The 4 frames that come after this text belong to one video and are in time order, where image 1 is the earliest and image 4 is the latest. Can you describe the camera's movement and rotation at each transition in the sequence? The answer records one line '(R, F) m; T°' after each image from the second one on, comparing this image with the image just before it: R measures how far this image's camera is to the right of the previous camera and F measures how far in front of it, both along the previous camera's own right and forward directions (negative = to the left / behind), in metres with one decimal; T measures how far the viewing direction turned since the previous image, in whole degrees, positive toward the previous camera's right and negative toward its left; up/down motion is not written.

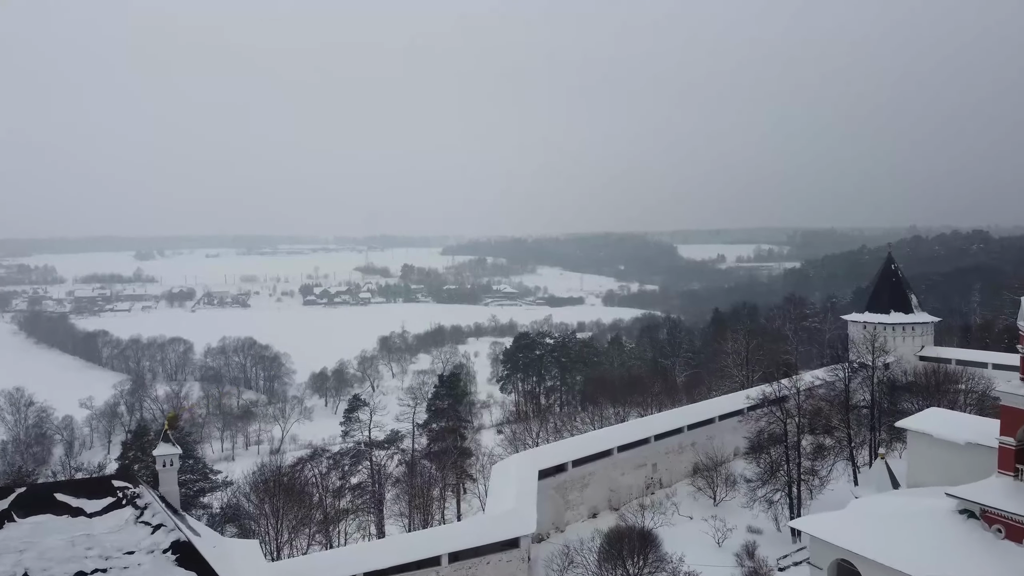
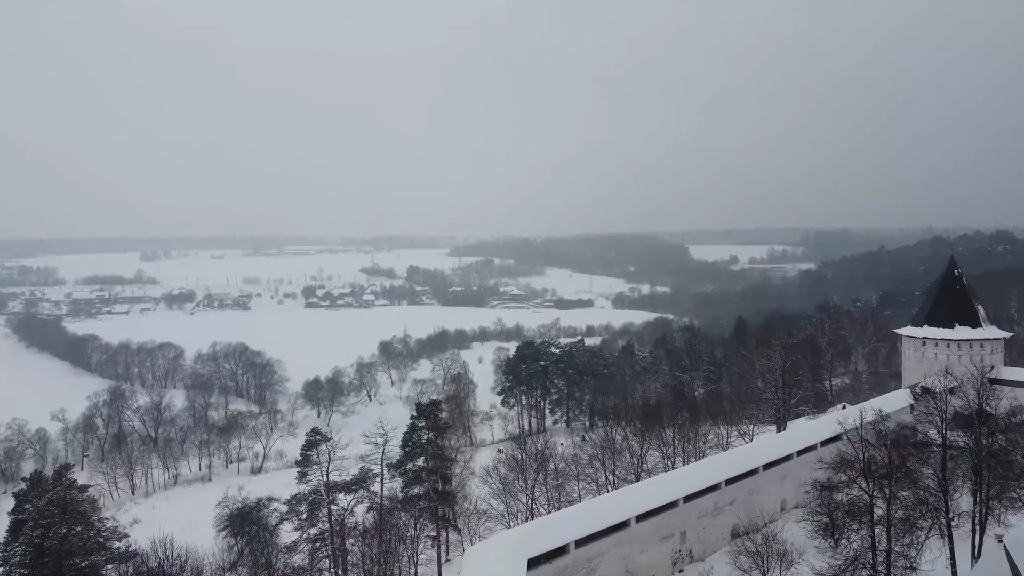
(+0.3, +2.0) m; -1°
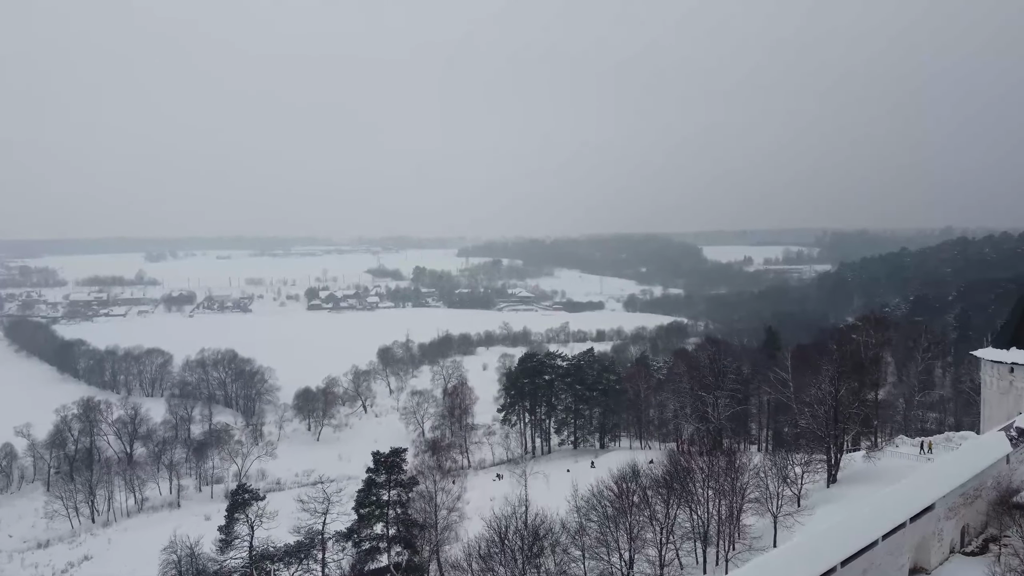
(+0.3, +2.1) m; -1°
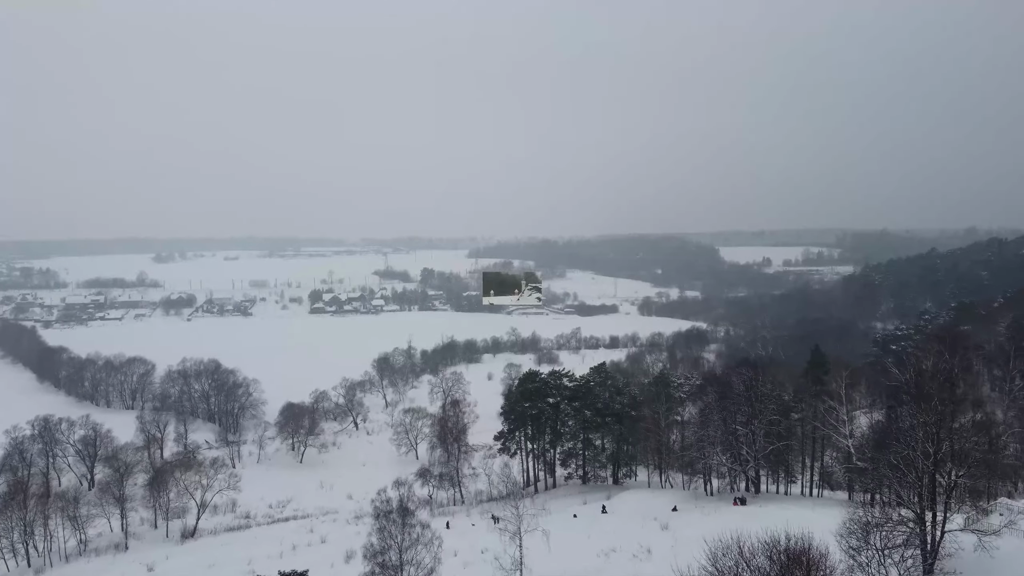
(+0.4, +2.7) m; -1°
